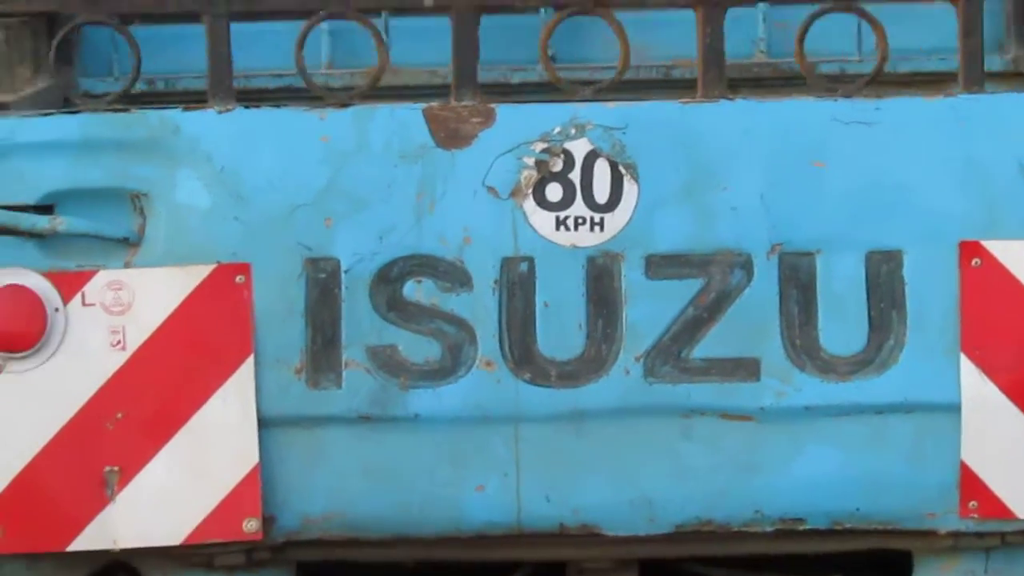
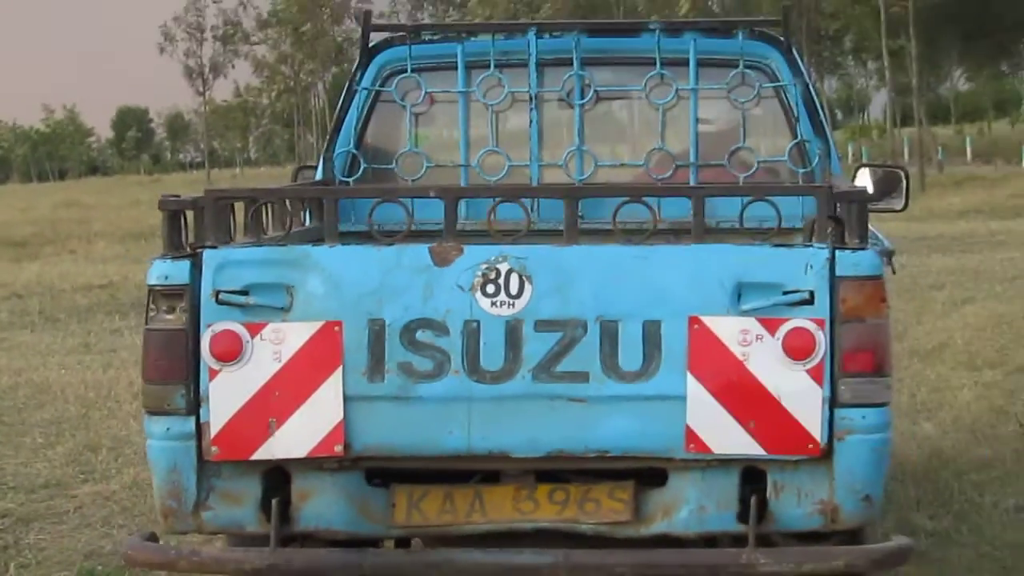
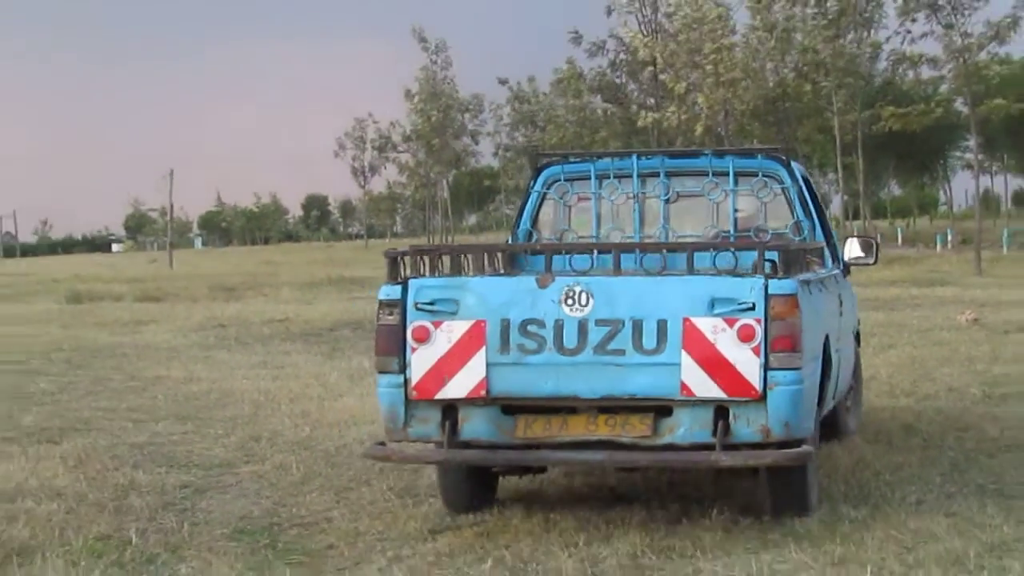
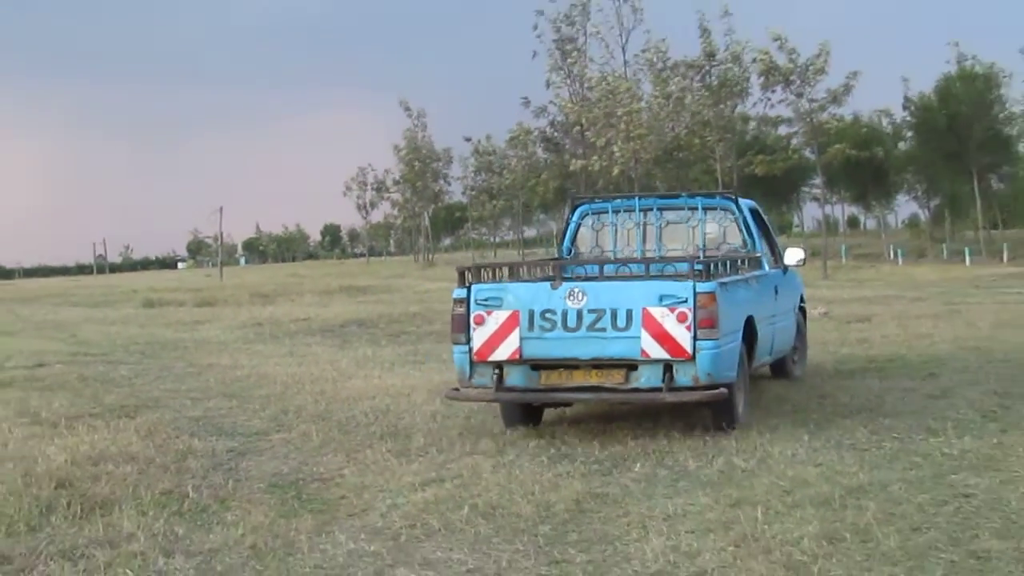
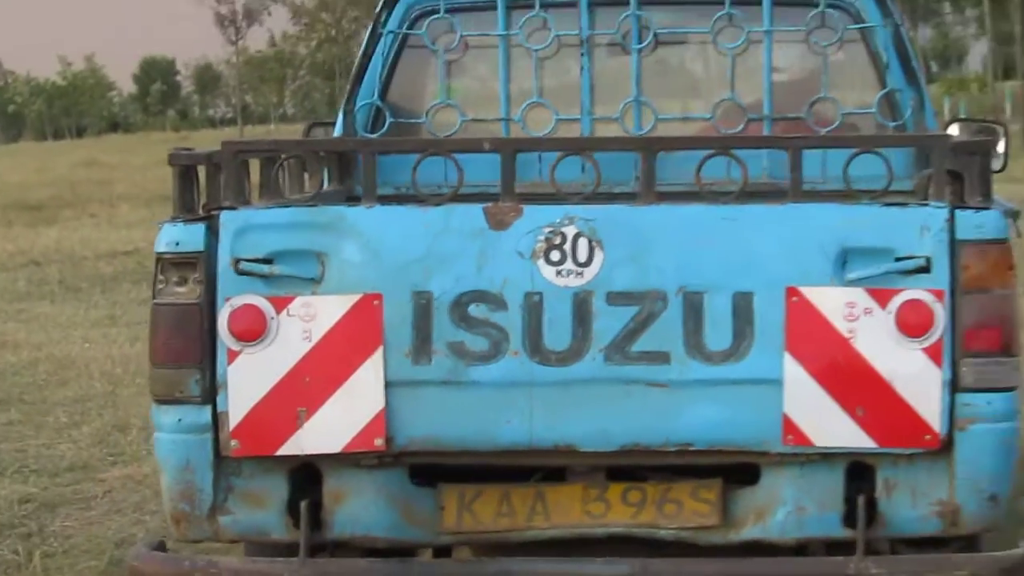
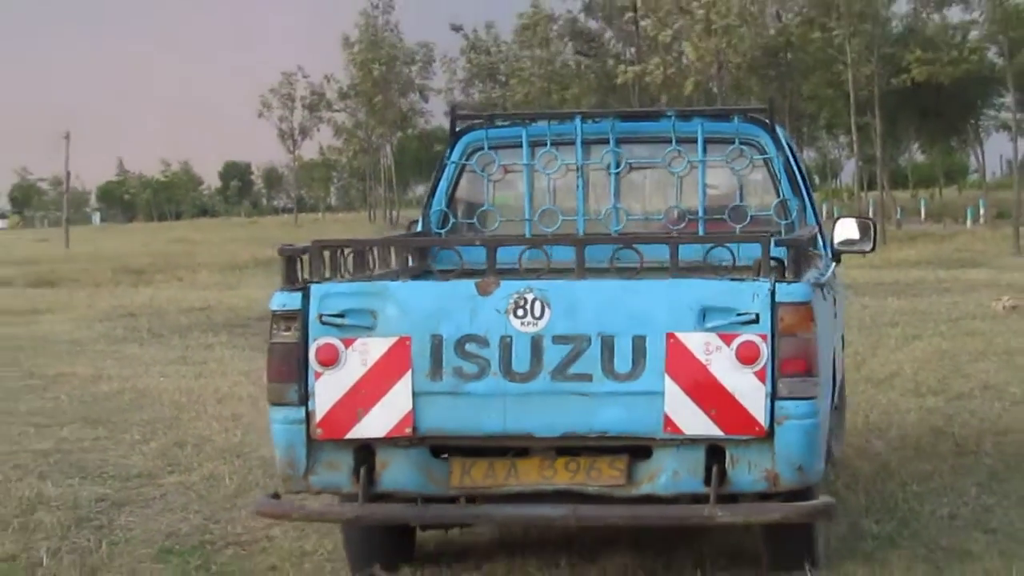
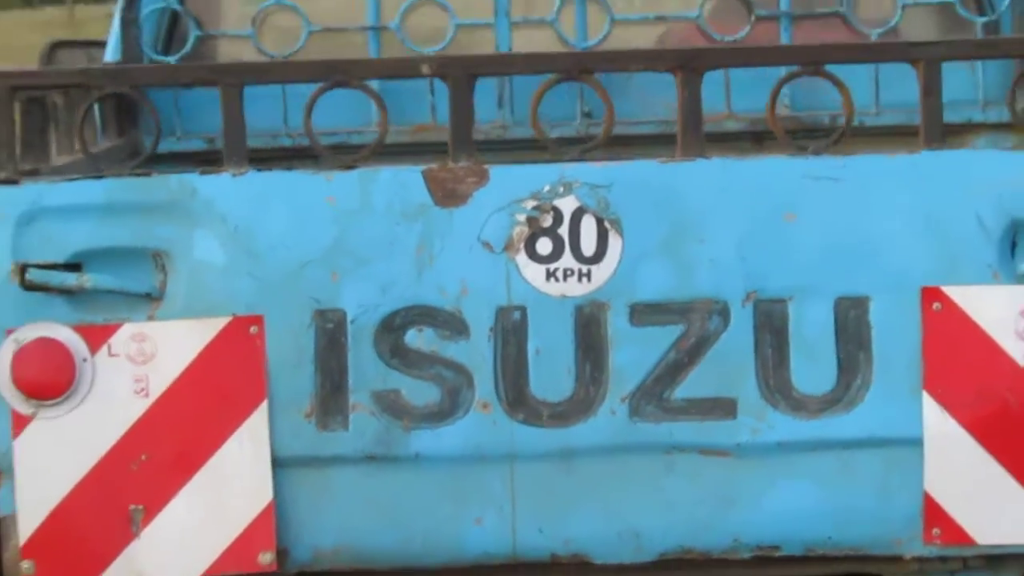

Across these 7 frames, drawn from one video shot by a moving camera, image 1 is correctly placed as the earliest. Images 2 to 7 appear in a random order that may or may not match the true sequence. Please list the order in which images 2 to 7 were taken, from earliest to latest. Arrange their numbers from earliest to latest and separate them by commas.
7, 5, 2, 6, 3, 4
